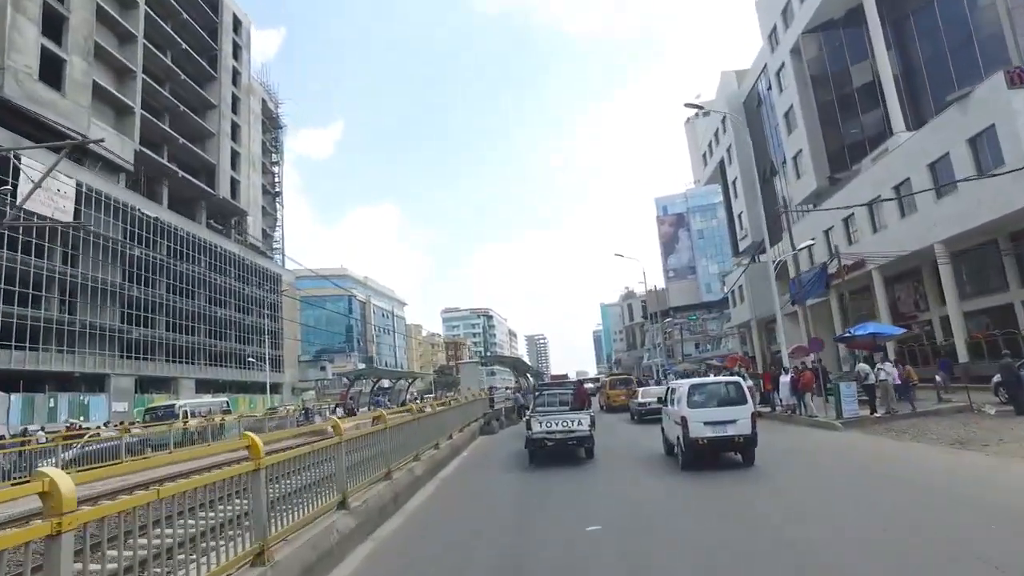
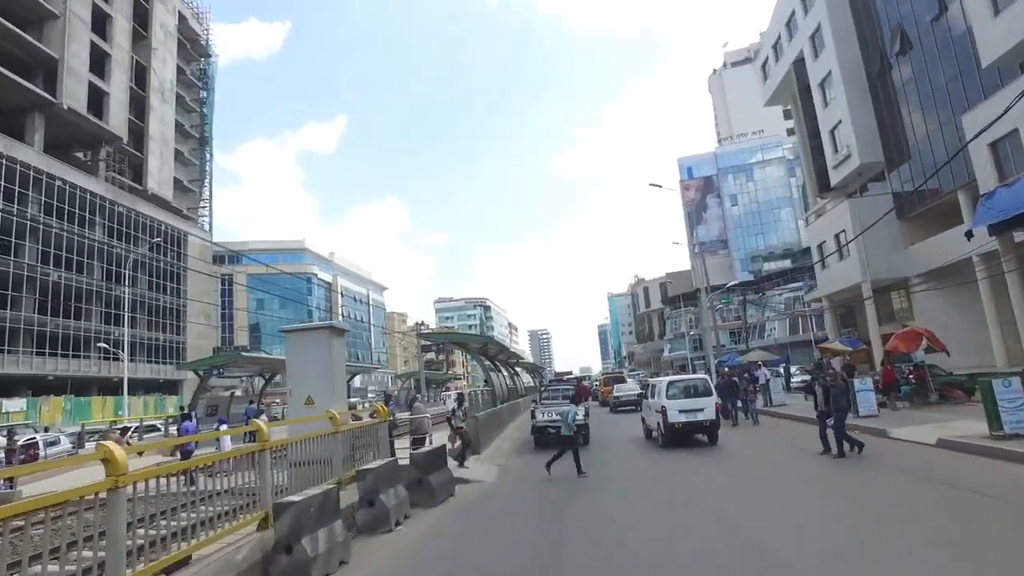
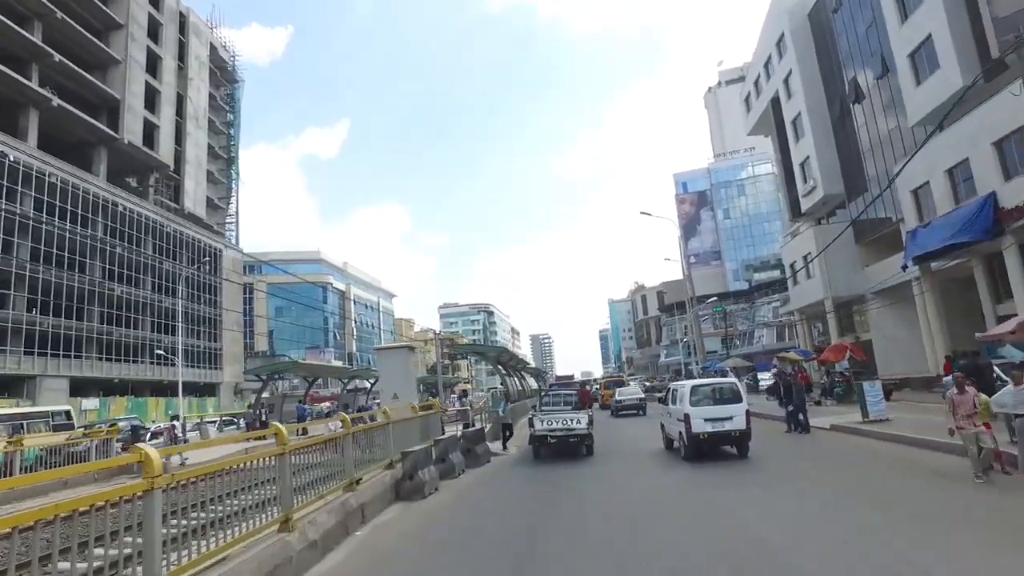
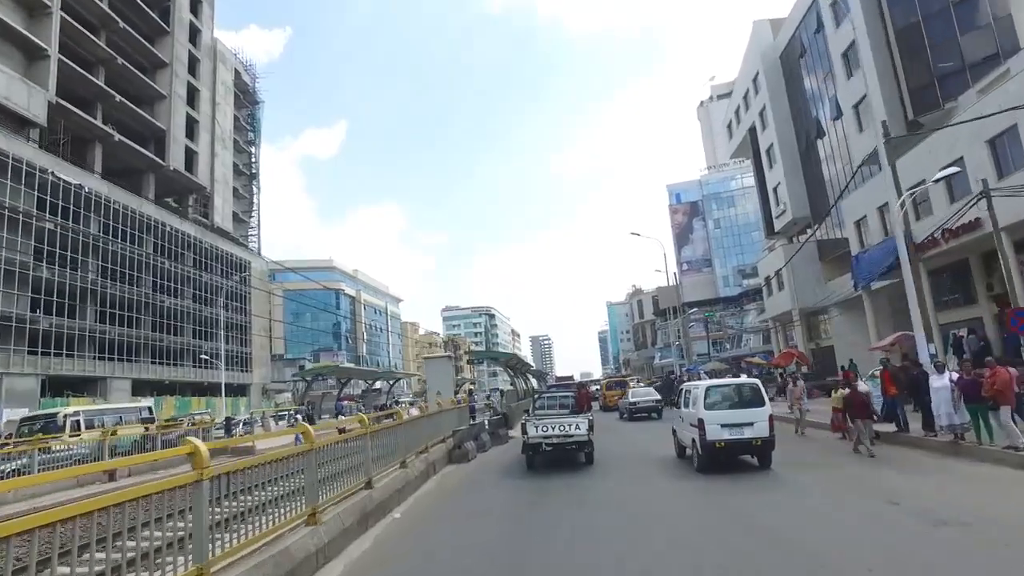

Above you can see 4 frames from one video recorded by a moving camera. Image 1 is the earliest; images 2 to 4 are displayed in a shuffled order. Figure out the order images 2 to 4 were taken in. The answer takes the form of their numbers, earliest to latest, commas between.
4, 3, 2
